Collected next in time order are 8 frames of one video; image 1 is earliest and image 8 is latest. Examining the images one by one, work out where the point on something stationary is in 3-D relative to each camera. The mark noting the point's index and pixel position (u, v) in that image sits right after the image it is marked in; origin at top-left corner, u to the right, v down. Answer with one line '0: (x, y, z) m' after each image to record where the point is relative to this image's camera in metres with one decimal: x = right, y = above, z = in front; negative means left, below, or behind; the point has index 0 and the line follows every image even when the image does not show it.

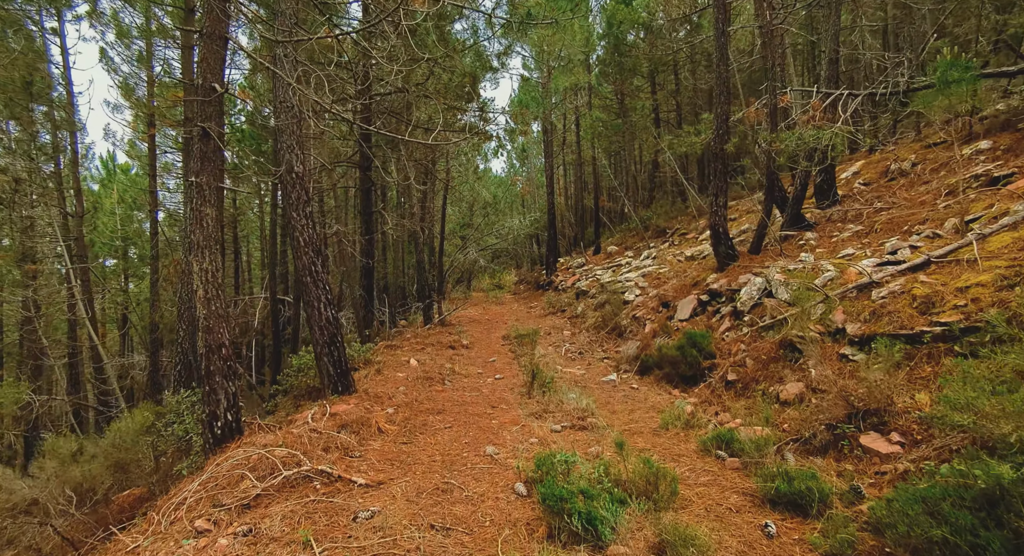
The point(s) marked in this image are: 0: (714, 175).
0: (+2.8, +1.4, +8.0) m
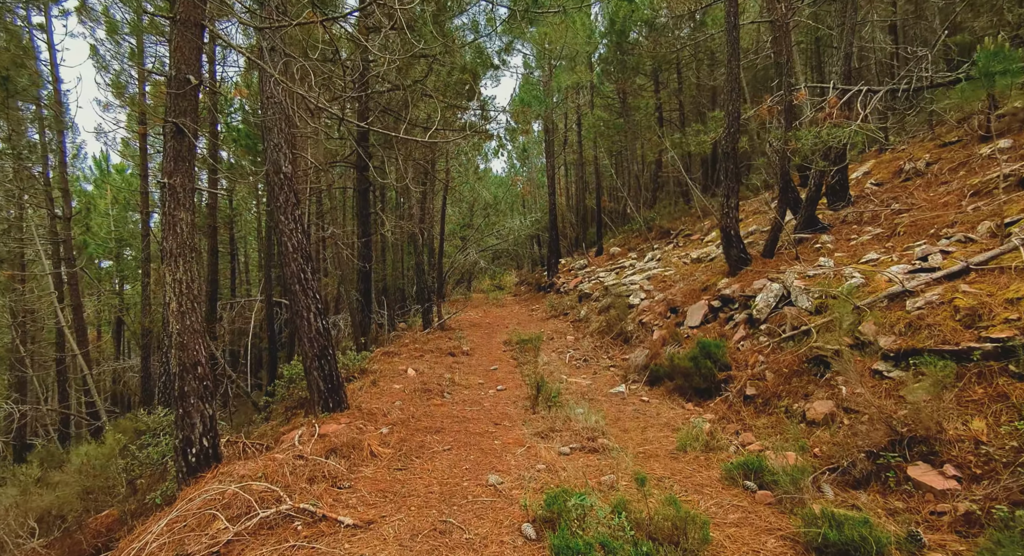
0: (+2.8, +1.3, +7.7) m
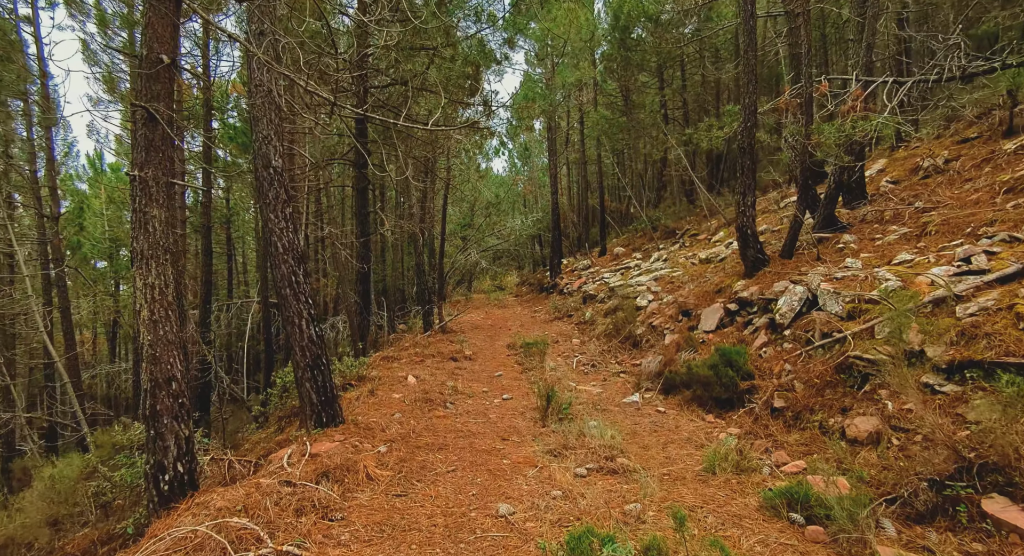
0: (+2.9, +1.3, +7.3) m
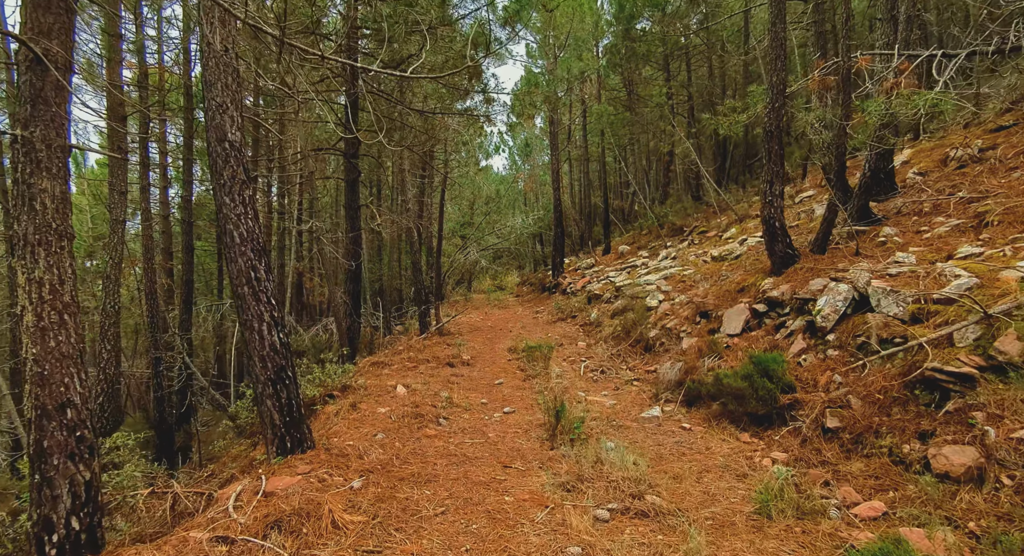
0: (+2.9, +1.4, +6.6) m
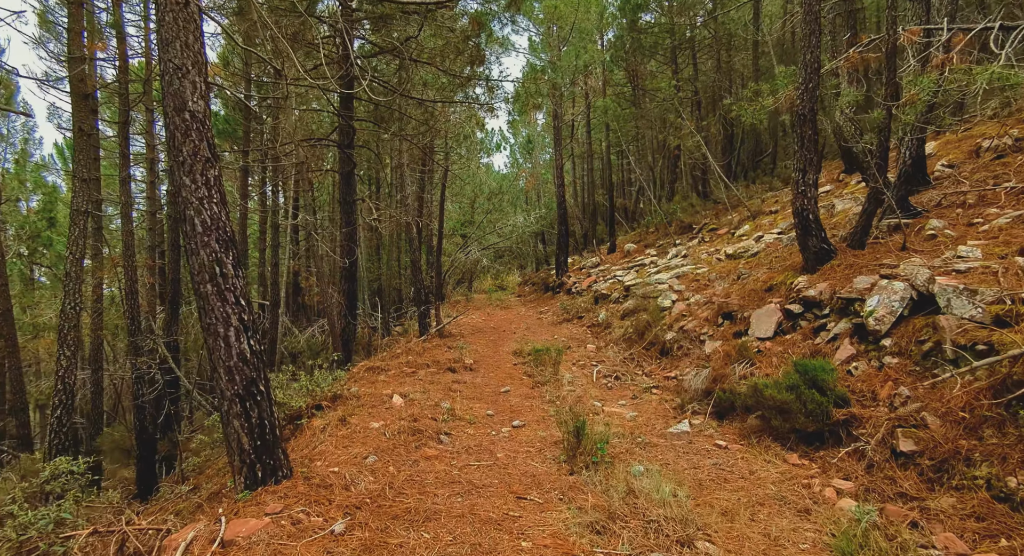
0: (+3.0, +1.4, +6.0) m
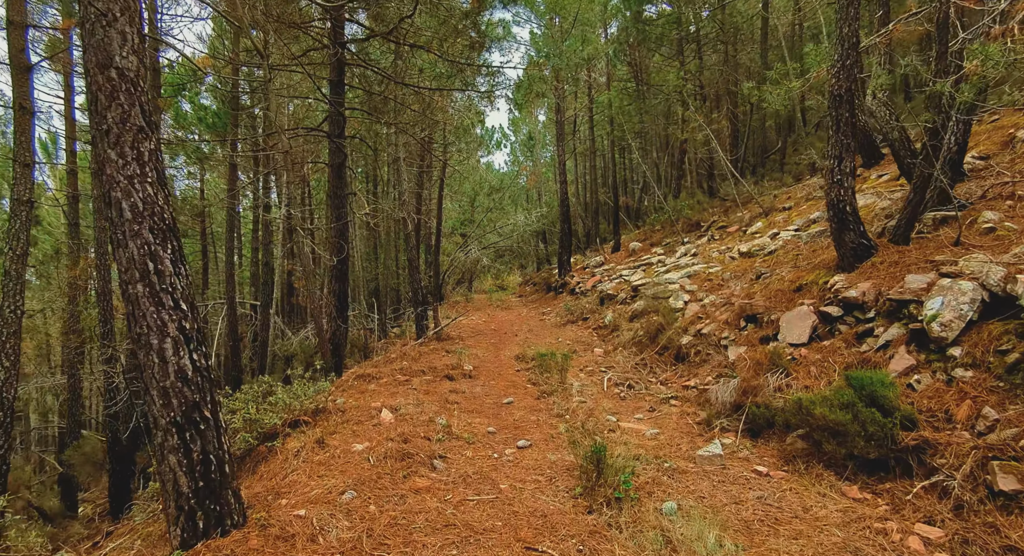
0: (+3.0, +1.4, +5.4) m
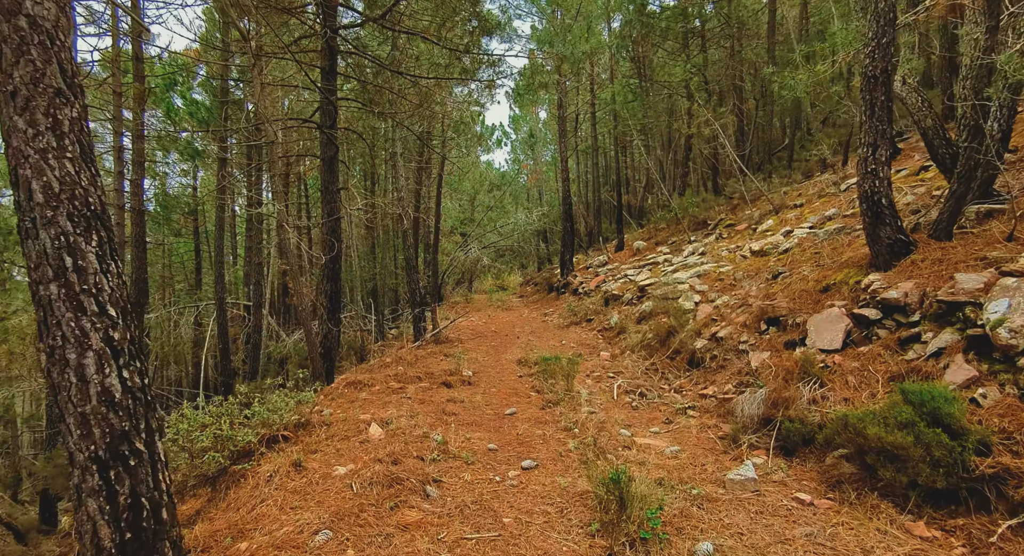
0: (+3.0, +1.4, +4.9) m
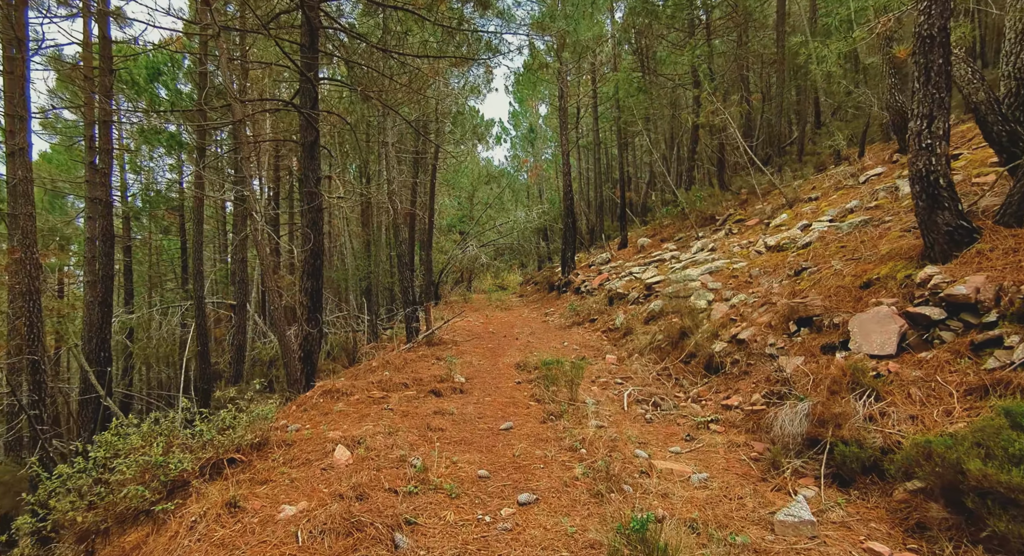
0: (+3.0, +1.4, +4.3) m
